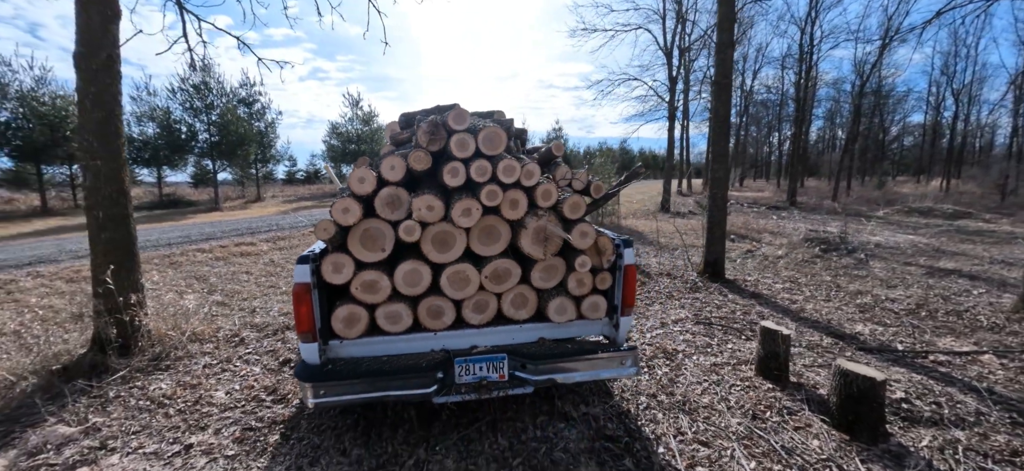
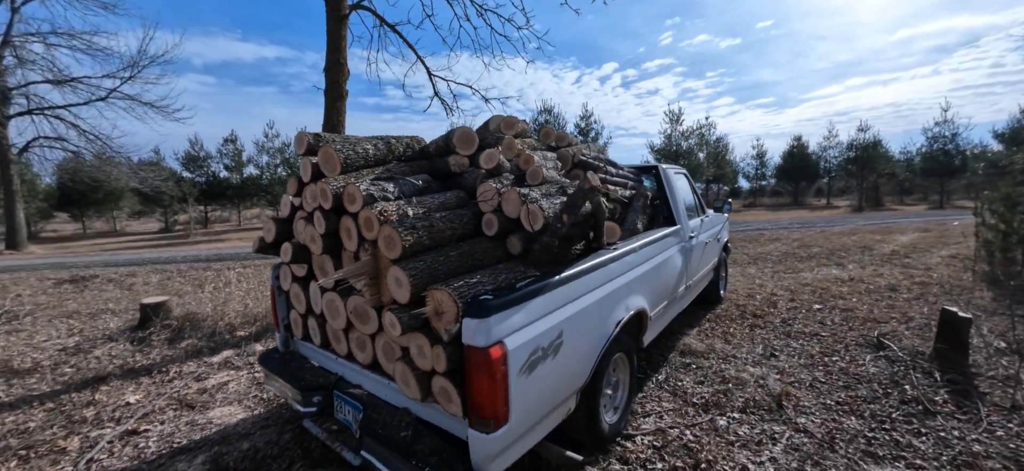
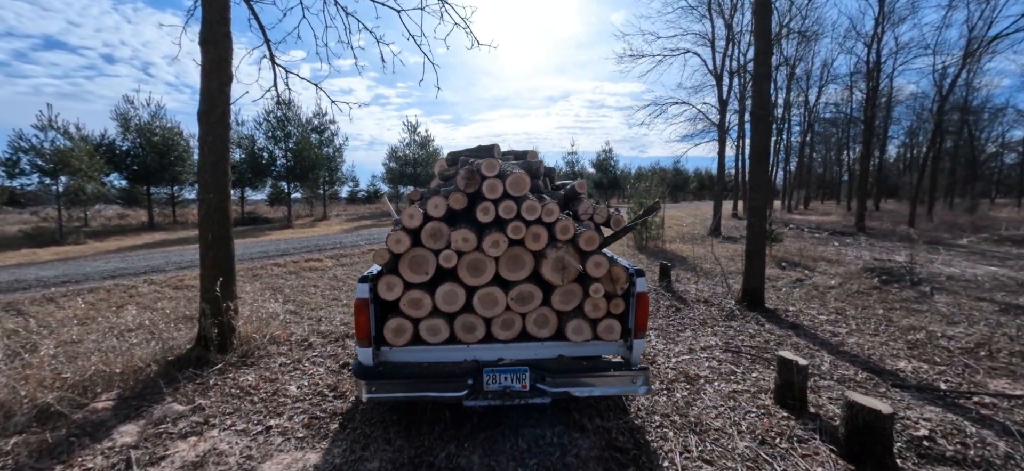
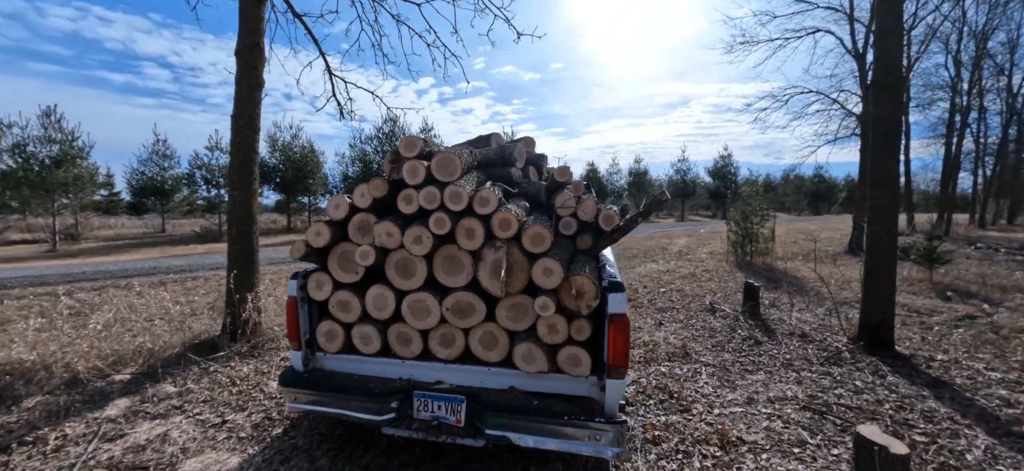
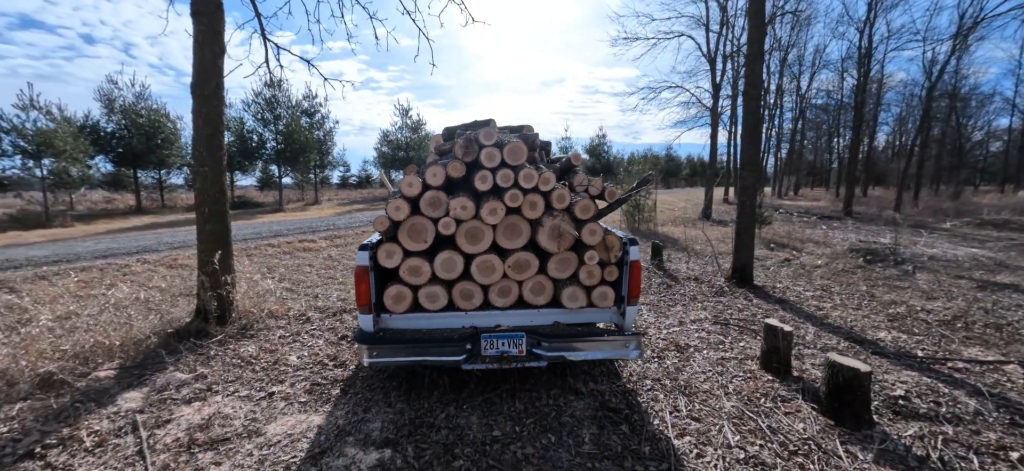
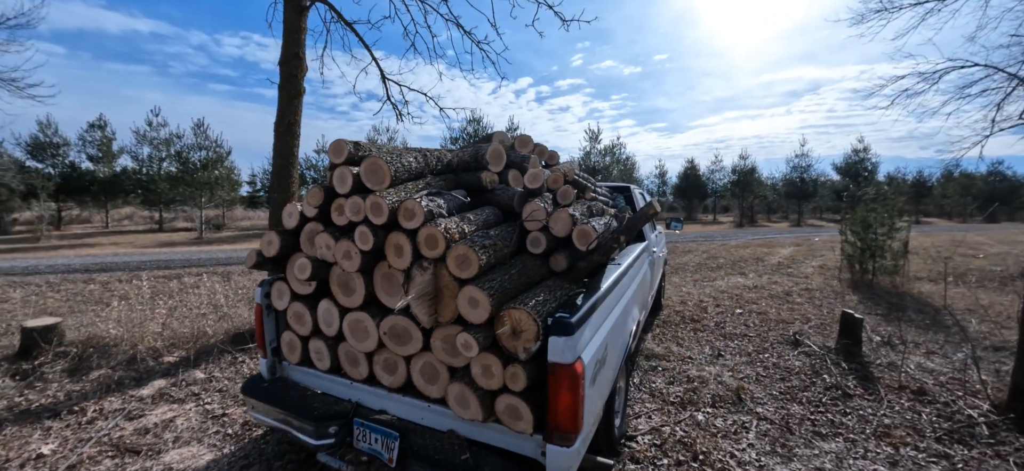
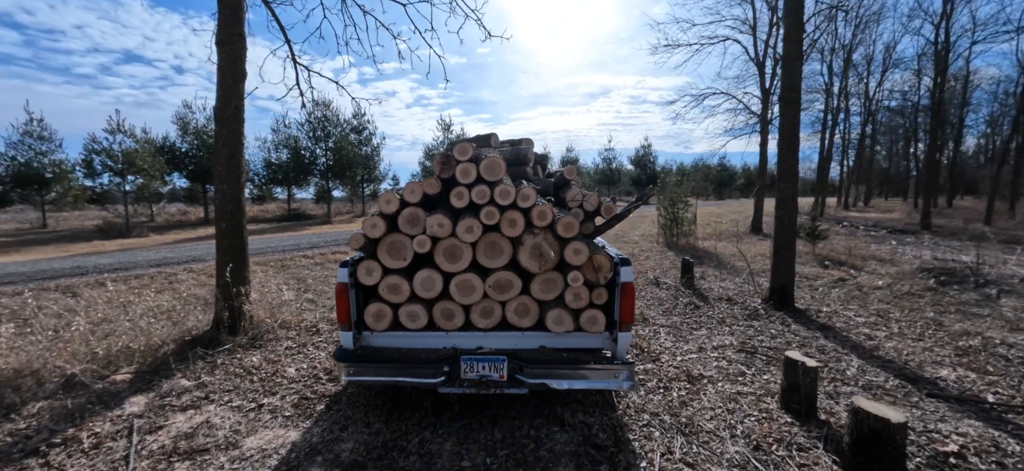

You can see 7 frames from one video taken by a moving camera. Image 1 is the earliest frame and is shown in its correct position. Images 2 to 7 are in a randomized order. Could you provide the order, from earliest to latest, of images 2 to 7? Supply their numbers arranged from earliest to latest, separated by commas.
5, 3, 7, 4, 6, 2
